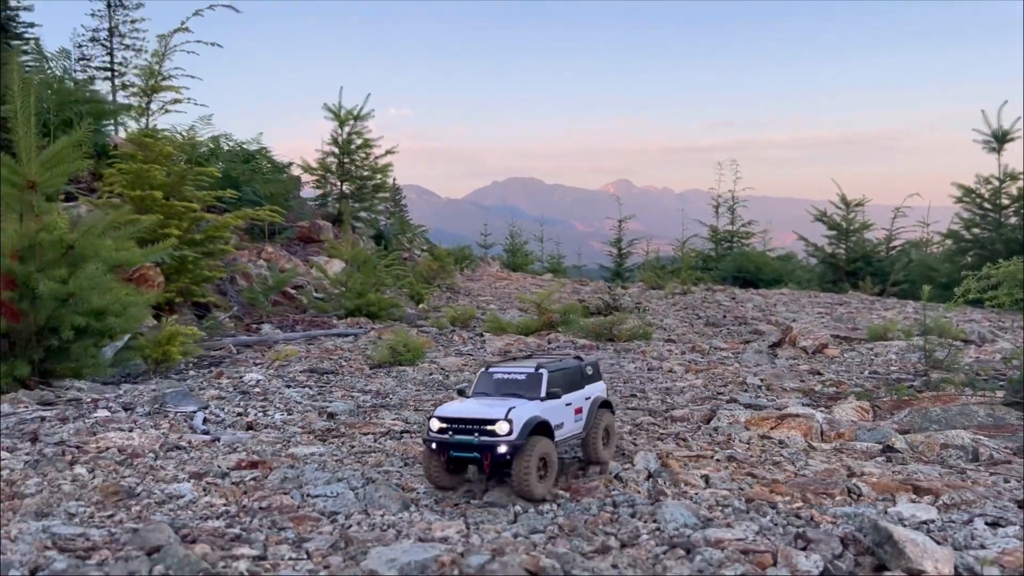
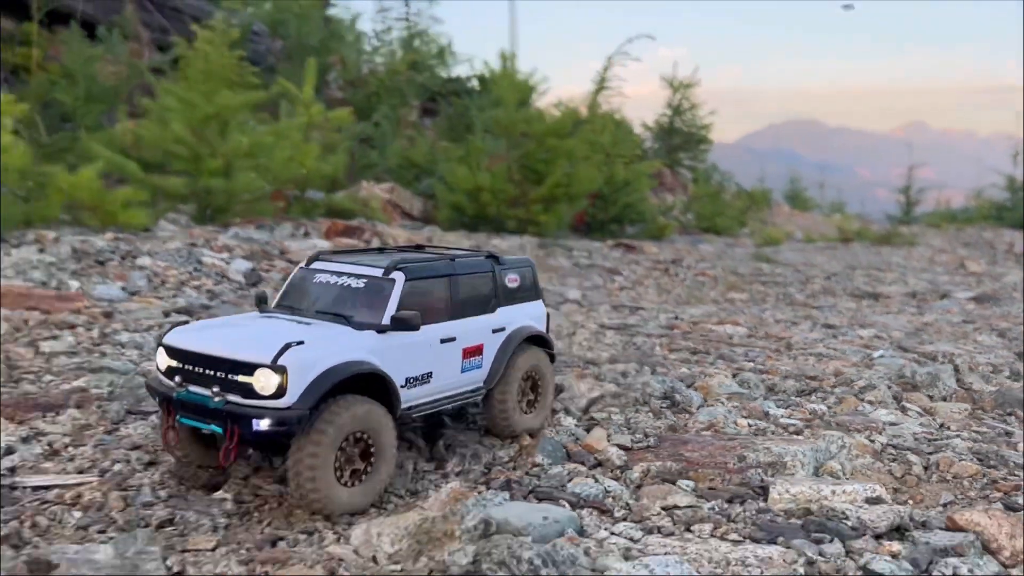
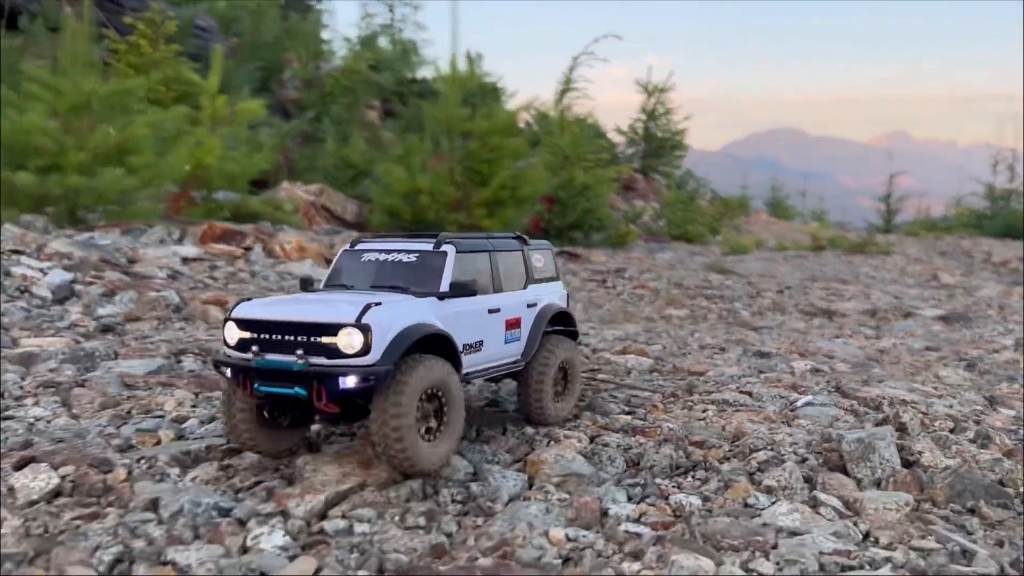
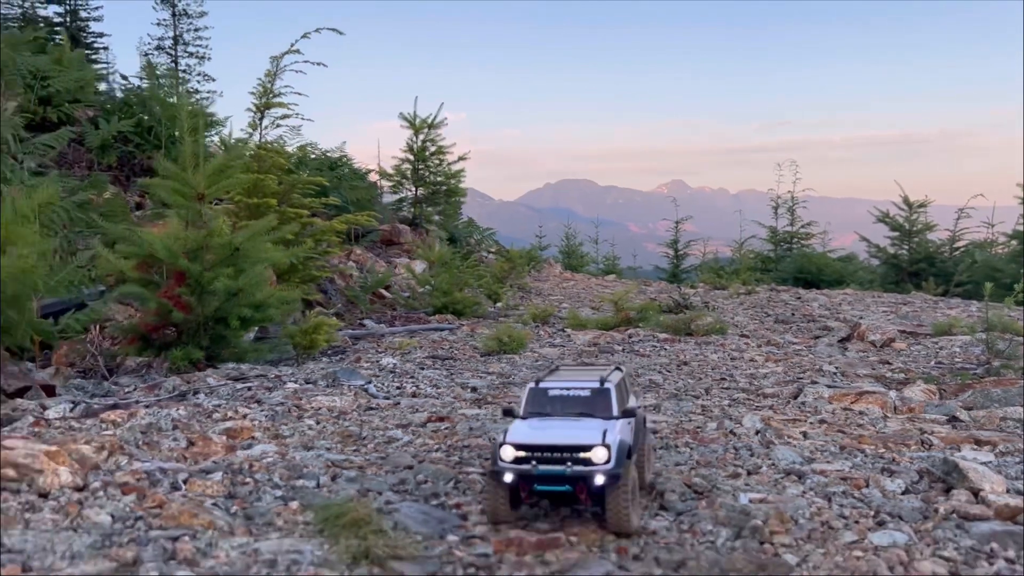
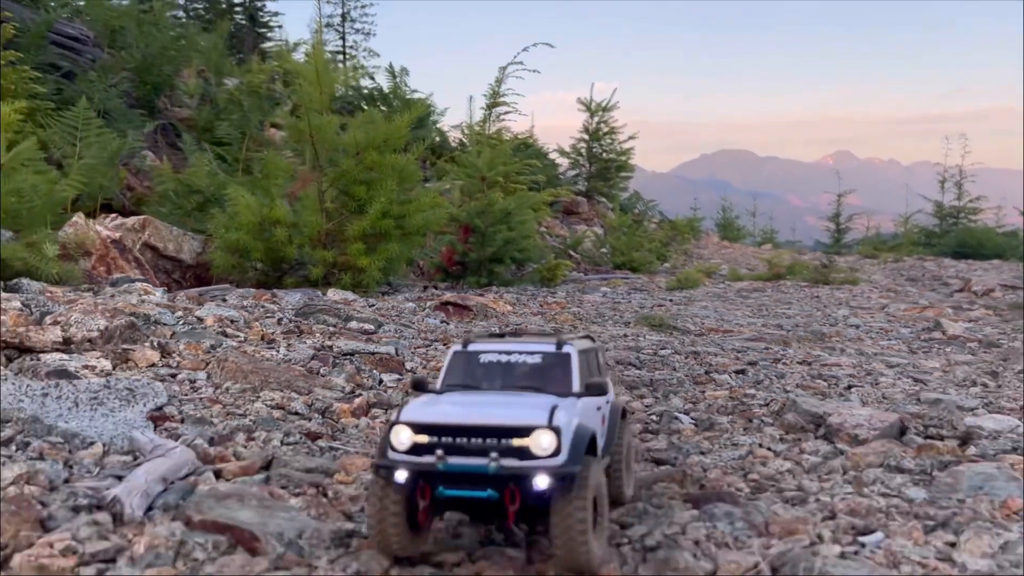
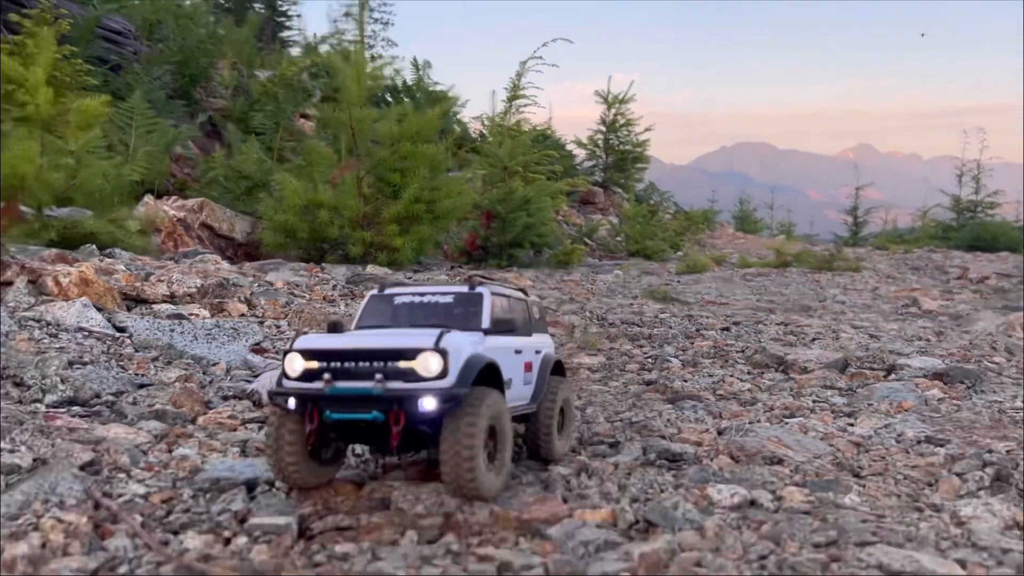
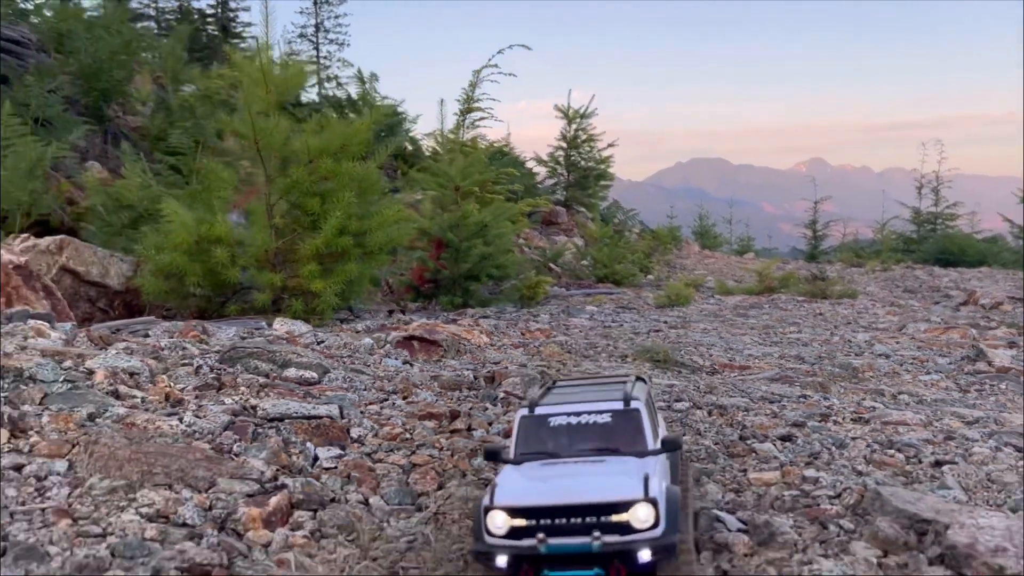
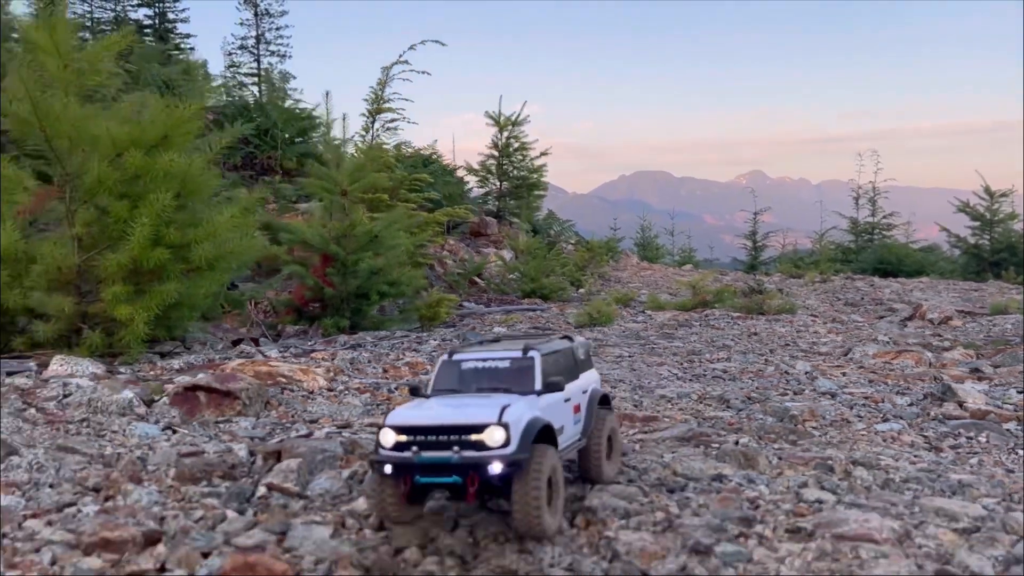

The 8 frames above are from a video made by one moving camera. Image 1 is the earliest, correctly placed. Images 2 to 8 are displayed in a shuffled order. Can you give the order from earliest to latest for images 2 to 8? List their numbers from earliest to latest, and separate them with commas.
4, 8, 7, 5, 6, 3, 2
